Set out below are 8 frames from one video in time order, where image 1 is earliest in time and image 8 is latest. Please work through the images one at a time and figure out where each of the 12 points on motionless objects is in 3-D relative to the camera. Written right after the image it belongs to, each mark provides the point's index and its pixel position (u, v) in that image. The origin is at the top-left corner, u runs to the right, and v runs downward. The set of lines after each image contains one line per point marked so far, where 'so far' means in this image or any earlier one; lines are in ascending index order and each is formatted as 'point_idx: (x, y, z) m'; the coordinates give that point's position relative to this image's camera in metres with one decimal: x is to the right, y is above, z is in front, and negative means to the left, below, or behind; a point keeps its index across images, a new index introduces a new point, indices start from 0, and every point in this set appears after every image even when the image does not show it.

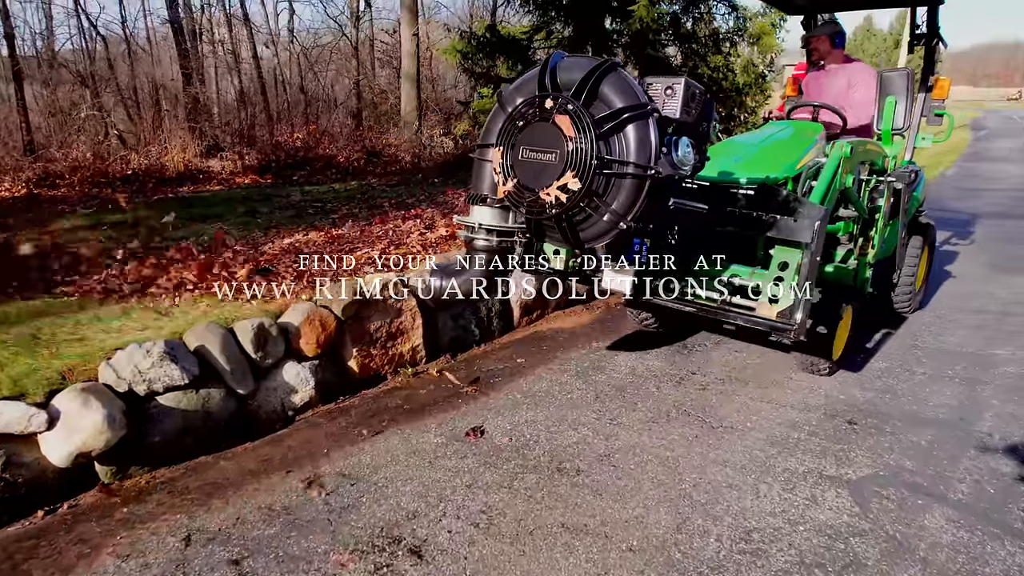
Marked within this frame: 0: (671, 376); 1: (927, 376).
0: (+1.2, -0.7, +4.9) m
1: (+3.0, -0.6, +4.9) m
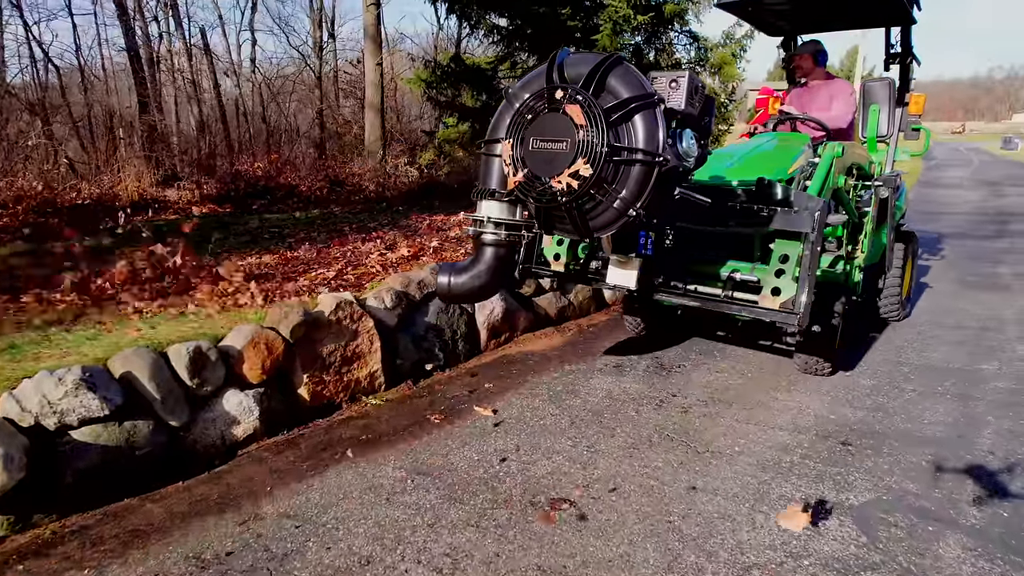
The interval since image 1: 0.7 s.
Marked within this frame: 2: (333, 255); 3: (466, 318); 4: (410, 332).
0: (+1.0, -0.8, +4.6) m
1: (+2.8, -0.7, +4.6) m
2: (-1.7, +0.3, +6.8) m
3: (-0.4, -0.2, +5.4) m
4: (-0.8, -0.3, +4.9) m
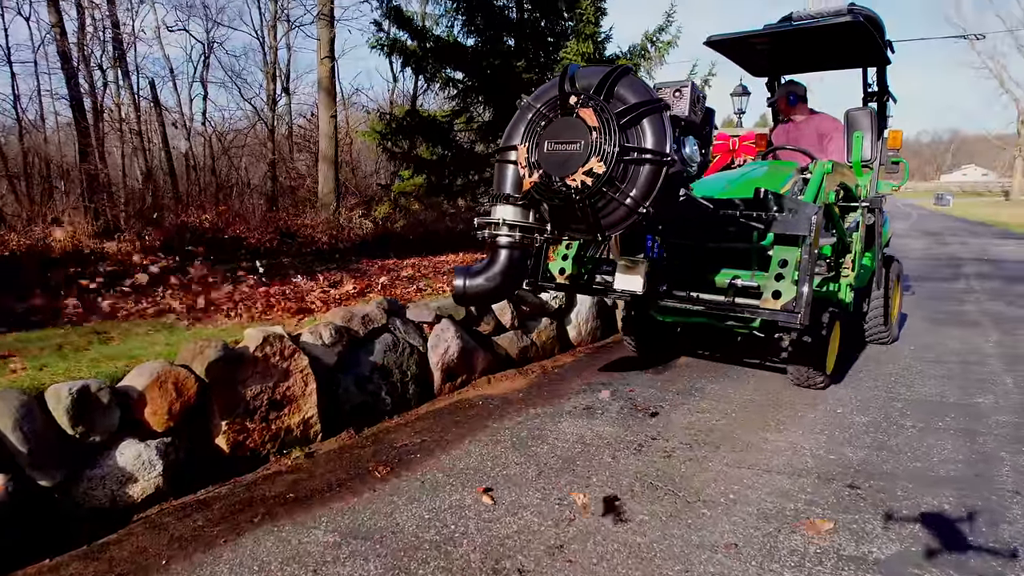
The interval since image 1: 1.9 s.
0: (+0.7, -0.9, +4.0) m
1: (+2.5, -0.9, +4.2) m
2: (-2.1, -0.1, +6.2) m
3: (-0.7, -0.5, +4.8) m
4: (-1.0, -0.5, +4.3) m
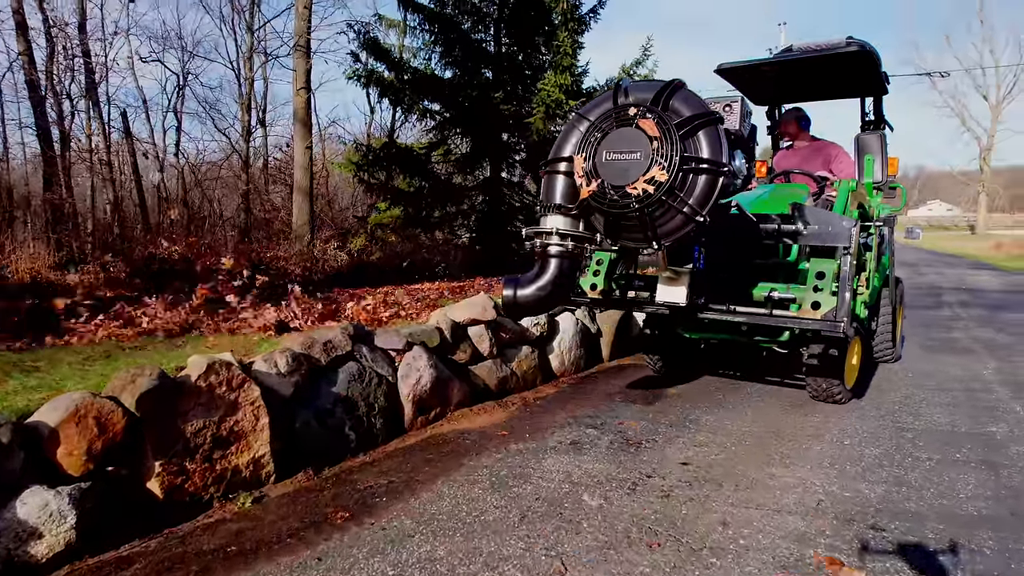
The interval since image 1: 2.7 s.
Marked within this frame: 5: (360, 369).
0: (+0.6, -1.0, +3.6) m
1: (+2.4, -1.0, +3.8) m
2: (-2.3, -0.3, +5.7) m
3: (-0.8, -0.7, +4.4) m
4: (-1.2, -0.7, +3.9) m
5: (-1.0, -0.5, +4.3) m
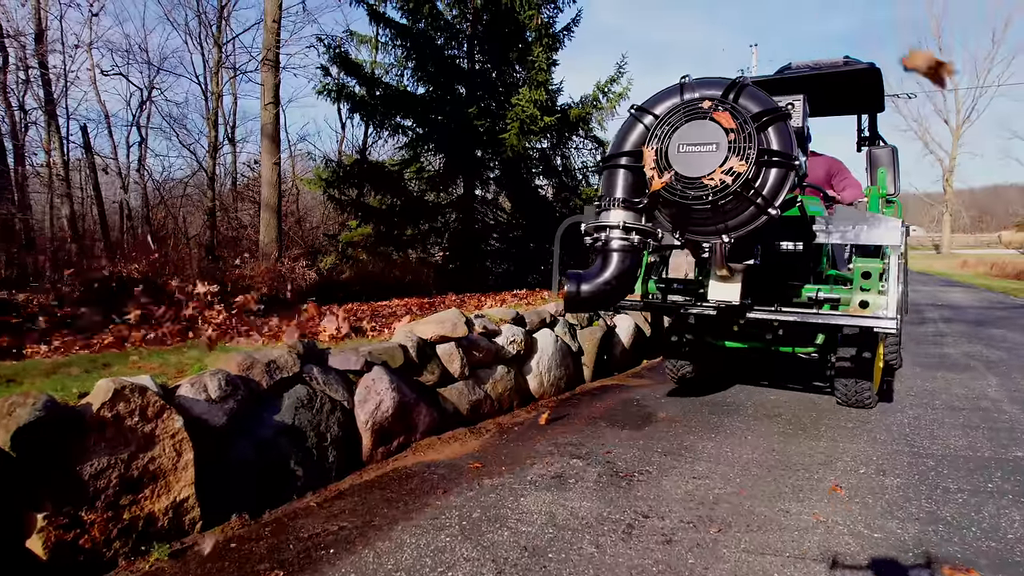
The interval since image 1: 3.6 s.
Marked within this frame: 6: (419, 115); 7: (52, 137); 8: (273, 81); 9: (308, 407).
0: (+0.5, -1.1, +3.1) m
1: (+2.3, -1.0, +3.4) m
2: (-2.5, -0.4, +5.1) m
3: (-1.0, -0.7, +3.8) m
4: (-1.3, -0.7, +3.3) m
5: (-1.1, -0.6, +3.7) m
6: (-1.9, +3.7, +14.2) m
7: (-12.6, +4.2, +18.5) m
8: (-4.9, +4.3, +14.1) m
9: (-1.1, -0.6, +3.6) m
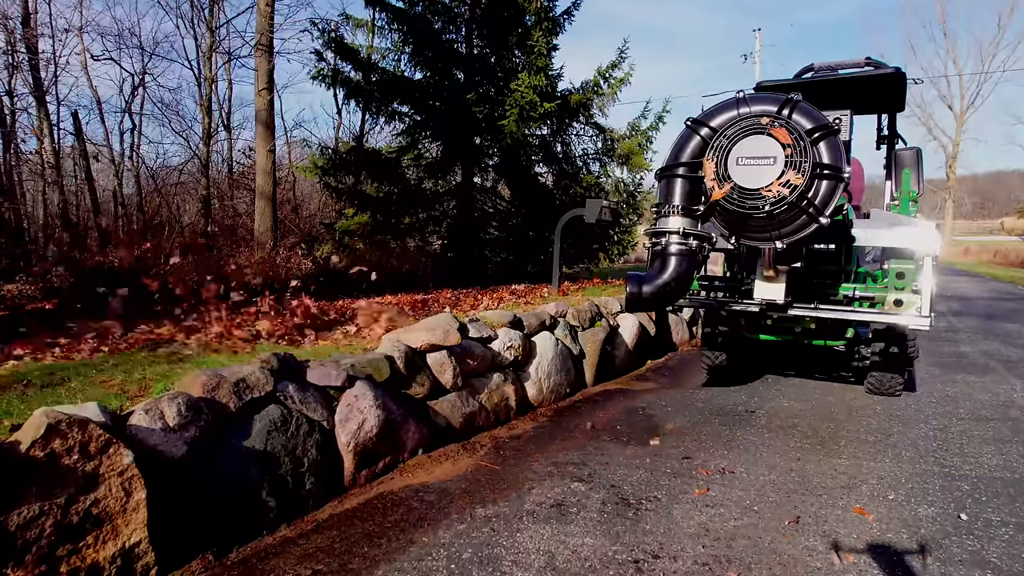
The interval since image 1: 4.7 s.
0: (+0.4, -1.1, +2.7) m
1: (+2.3, -1.1, +3.0) m
2: (-2.5, -0.4, +4.7) m
3: (-1.0, -0.8, +3.5) m
4: (-1.3, -0.8, +2.9) m
5: (-1.1, -0.6, +3.3) m
6: (-2.0, +3.8, +13.7) m
7: (-12.7, +4.5, +18.1) m
8: (-4.9, +4.5, +13.6) m
9: (-1.1, -0.7, +3.3) m
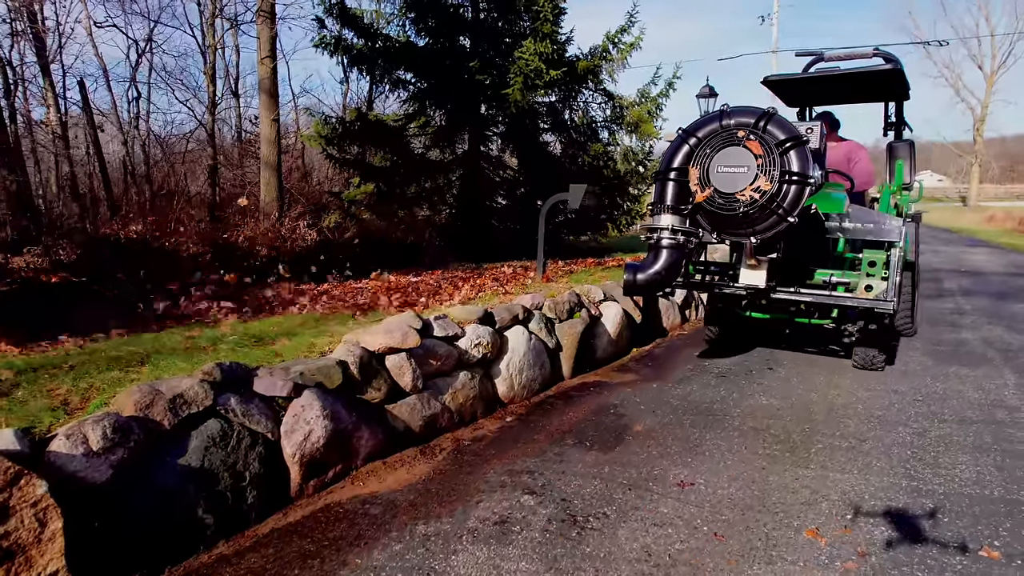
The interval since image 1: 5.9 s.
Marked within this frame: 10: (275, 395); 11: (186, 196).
0: (+0.2, -1.2, +2.7) m
1: (+2.0, -1.2, +2.9) m
2: (-2.8, -0.4, +4.7) m
3: (-1.3, -0.8, +3.4) m
4: (-1.6, -0.9, +2.9) m
5: (-1.4, -0.7, +3.3) m
6: (-2.0, +4.3, +13.4) m
7: (-12.5, +5.2, +18.0) m
8: (-5.0, +5.0, +13.4) m
9: (-1.4, -0.7, +3.2) m
10: (-1.3, -0.6, +3.6) m
11: (-9.3, +2.6, +19.1) m
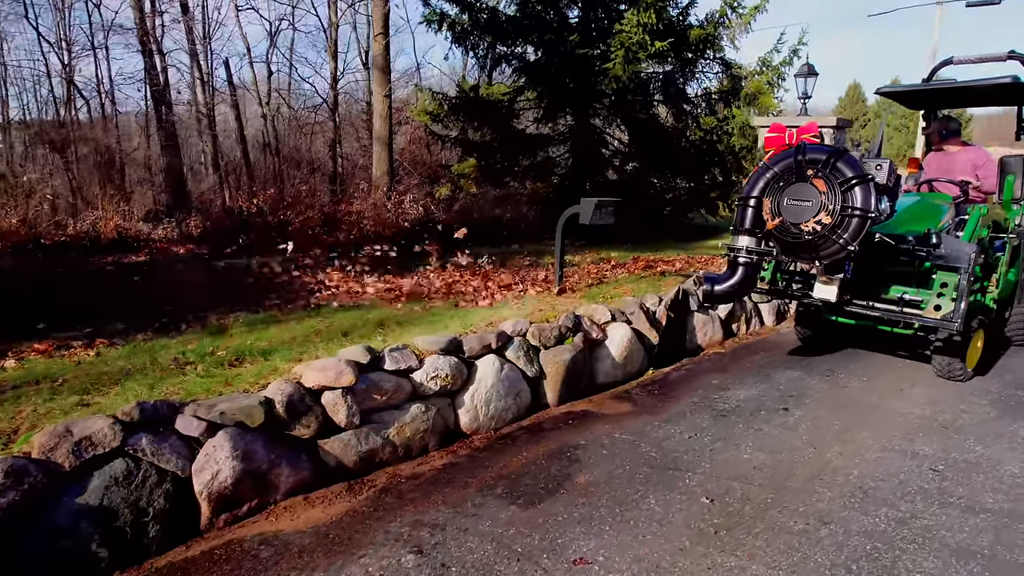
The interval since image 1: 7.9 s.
0: (-0.7, -1.6, +2.7) m
1: (+1.2, -1.6, +2.6) m
2: (-3.1, -0.5, +5.2) m
3: (-1.9, -1.1, +3.7) m
4: (-2.3, -1.1, +3.2) m
5: (-2.0, -1.0, +3.6) m
6: (-0.3, +4.6, +13.3) m
7: (-9.7, +6.3, +19.9) m
8: (-3.2, +5.4, +13.8) m
9: (-2.0, -1.0, +3.5) m
10: (-1.8, -0.8, +3.9) m
11: (-6.4, +3.5, +20.4) m
